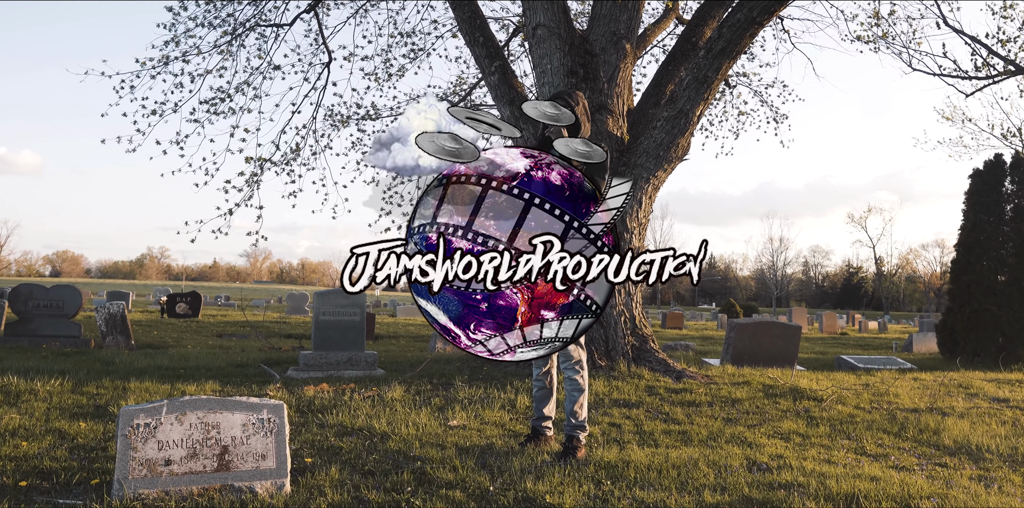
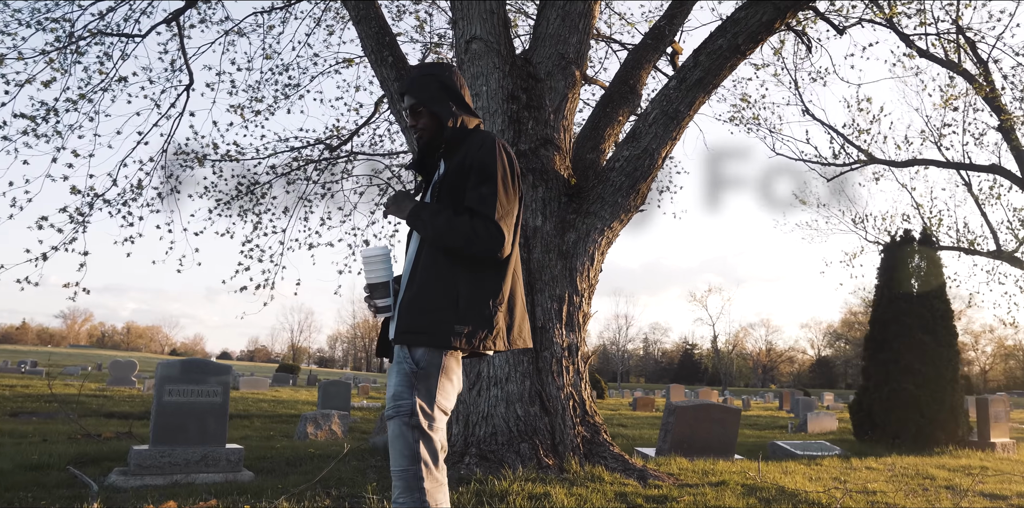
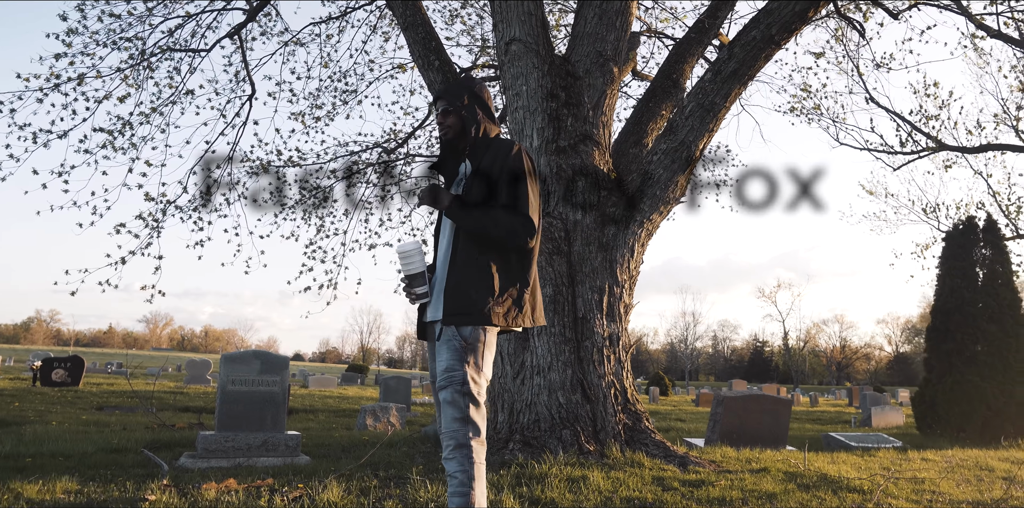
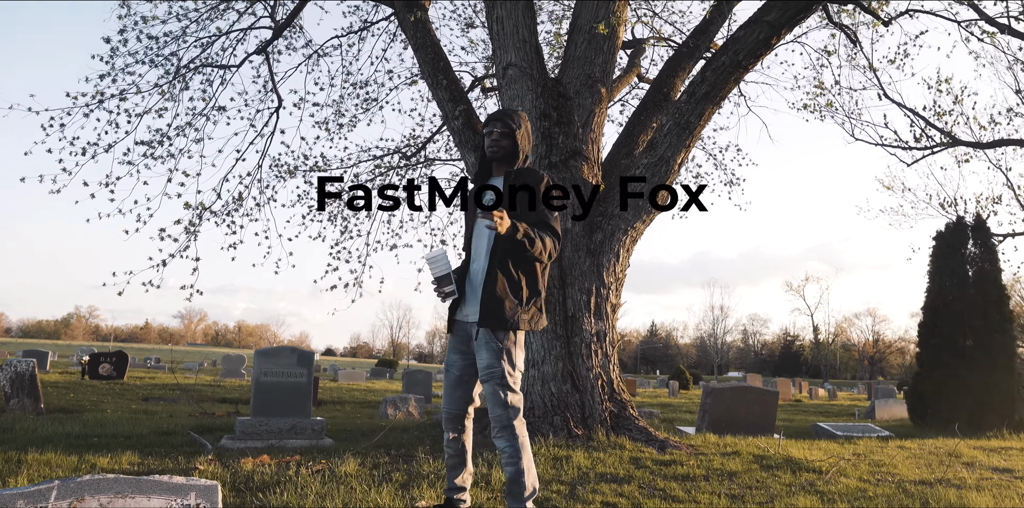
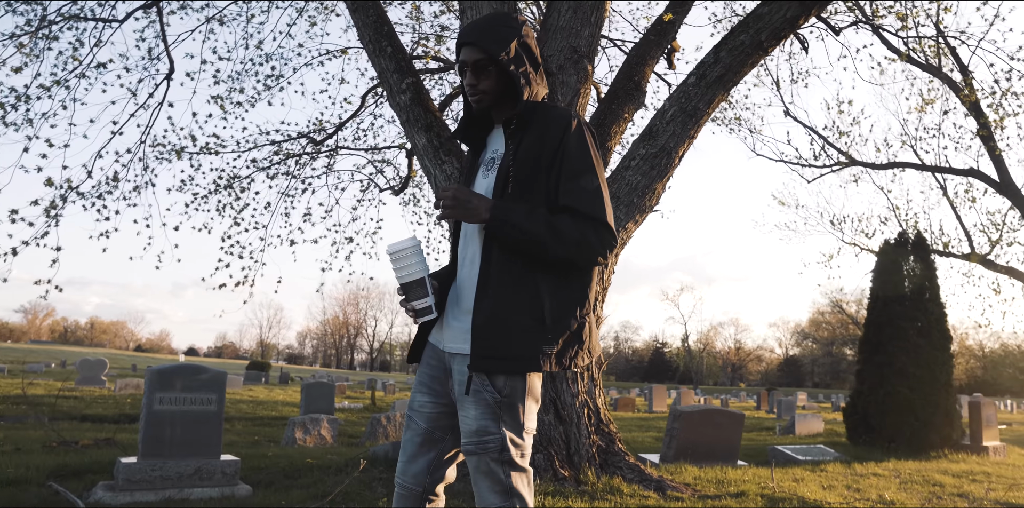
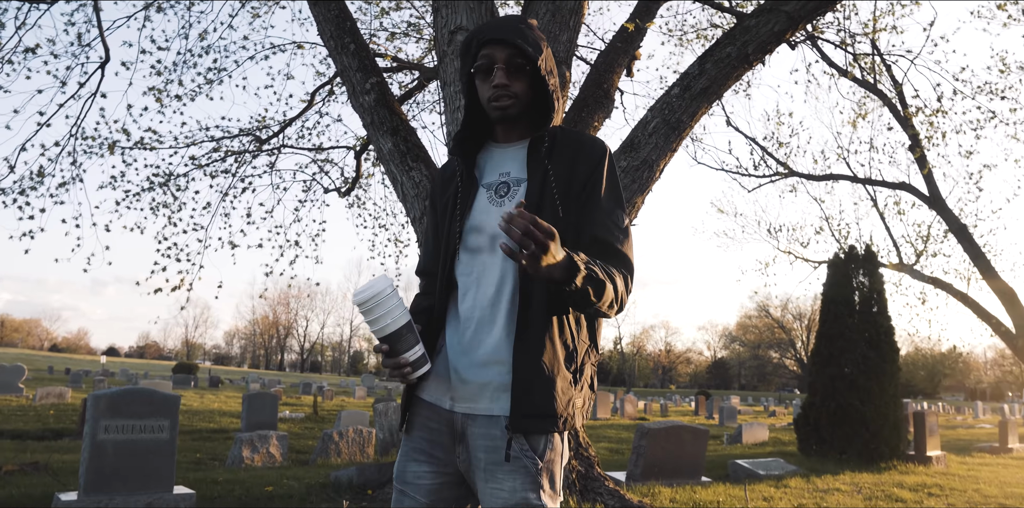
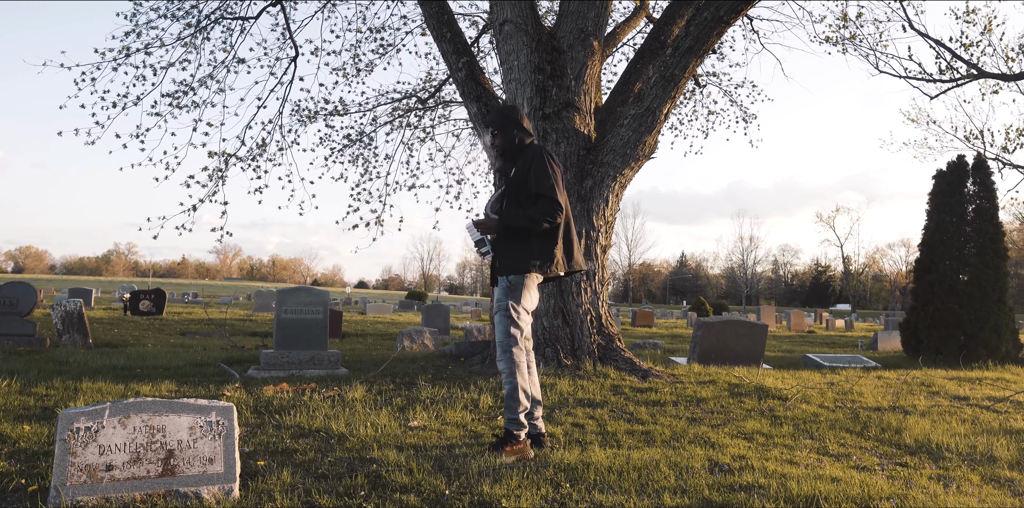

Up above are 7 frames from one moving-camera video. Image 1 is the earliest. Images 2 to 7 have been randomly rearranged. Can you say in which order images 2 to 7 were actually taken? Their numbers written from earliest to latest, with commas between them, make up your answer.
7, 4, 3, 2, 5, 6
